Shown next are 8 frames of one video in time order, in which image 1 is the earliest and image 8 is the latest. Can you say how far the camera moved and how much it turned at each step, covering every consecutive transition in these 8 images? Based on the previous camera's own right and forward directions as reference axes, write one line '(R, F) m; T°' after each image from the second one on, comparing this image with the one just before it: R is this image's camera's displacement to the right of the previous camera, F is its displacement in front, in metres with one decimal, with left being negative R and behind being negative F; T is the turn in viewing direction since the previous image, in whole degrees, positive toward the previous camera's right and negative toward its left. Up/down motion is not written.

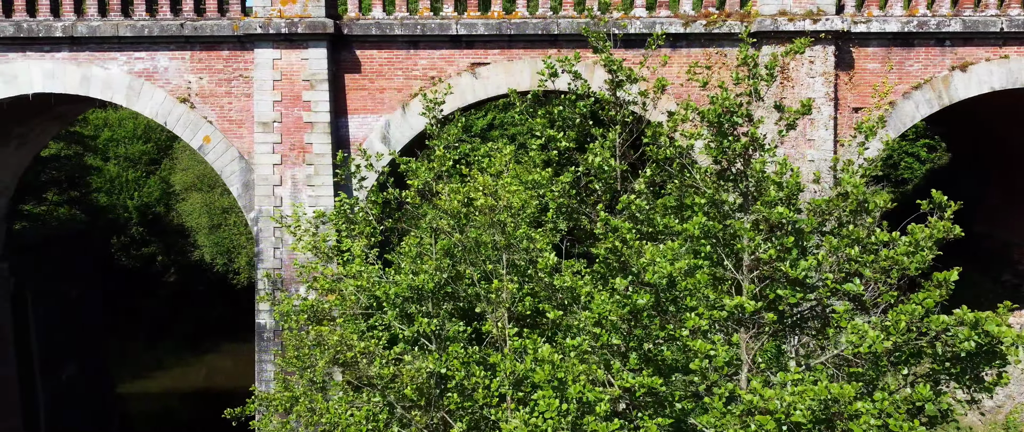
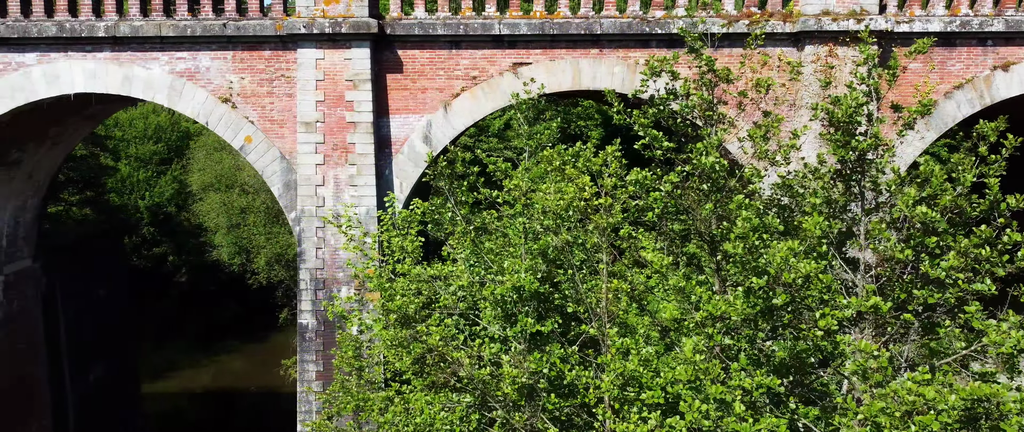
(-0.6, 0.0) m; 0°
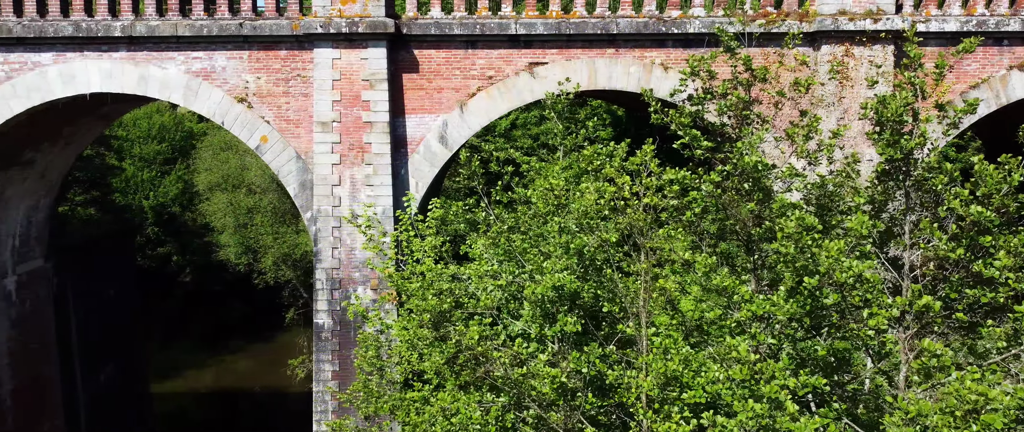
(-0.2, 0.0) m; 0°
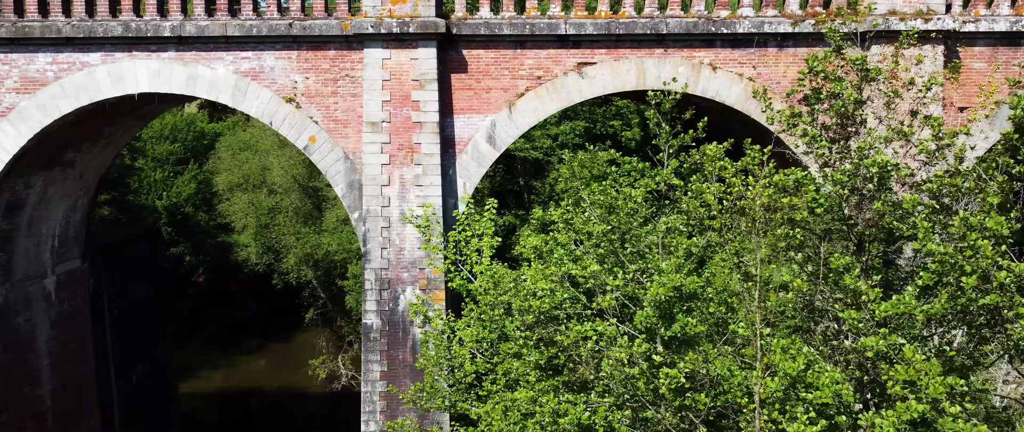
(-0.7, 0.0) m; 0°
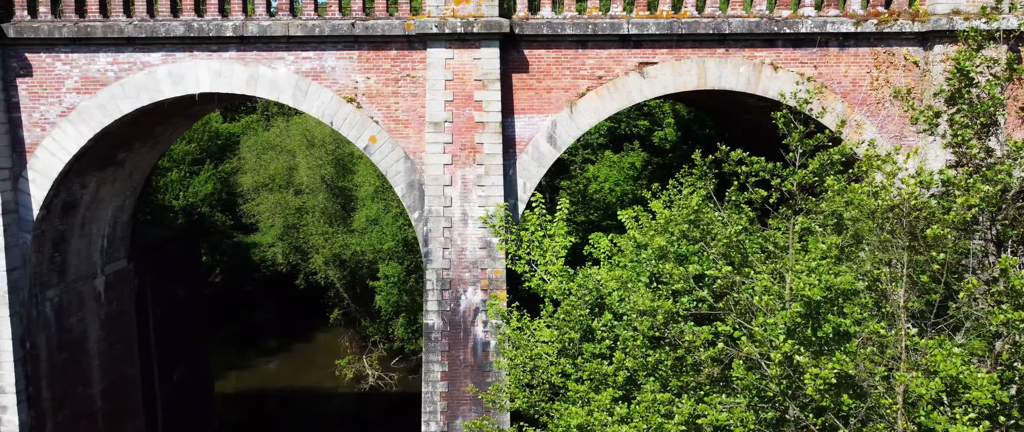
(-0.8, 0.0) m; 0°
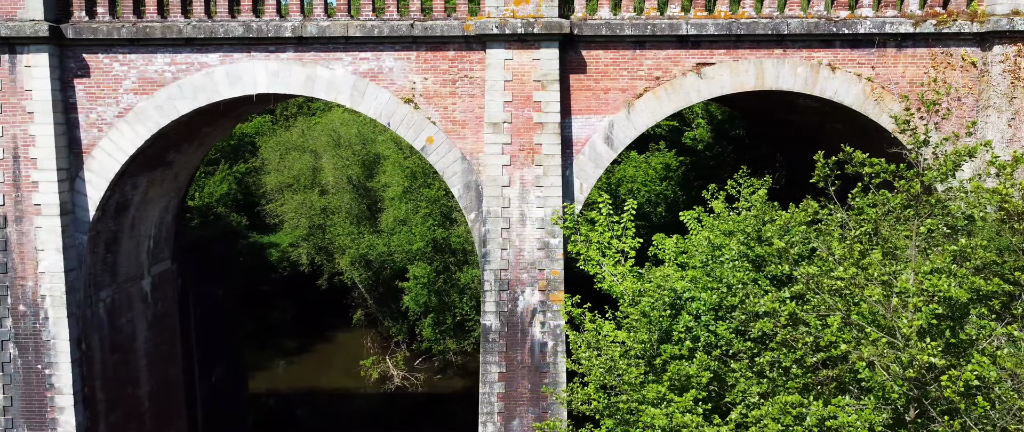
(-0.8, 0.0) m; 0°
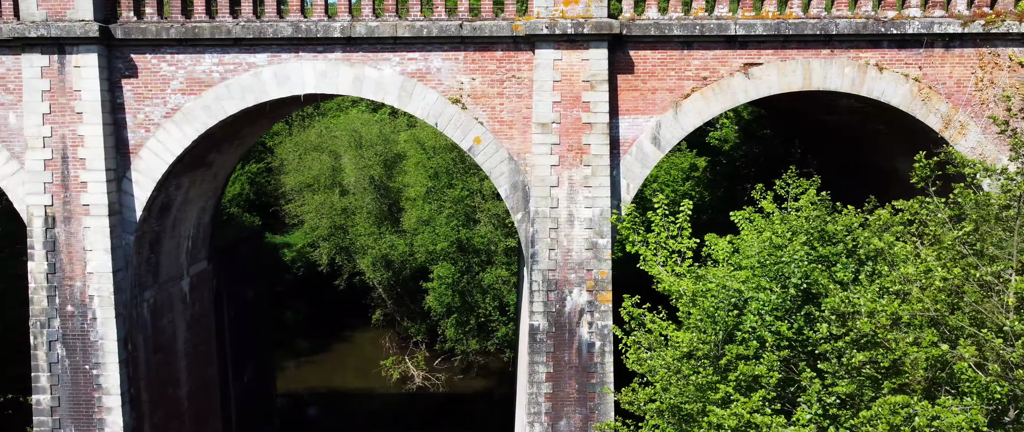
(-0.6, 0.0) m; 0°
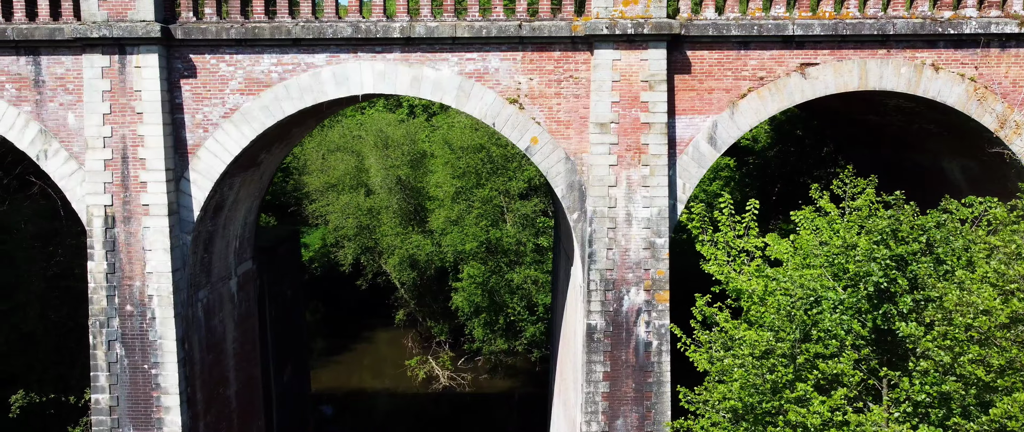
(-0.8, 0.0) m; 0°
